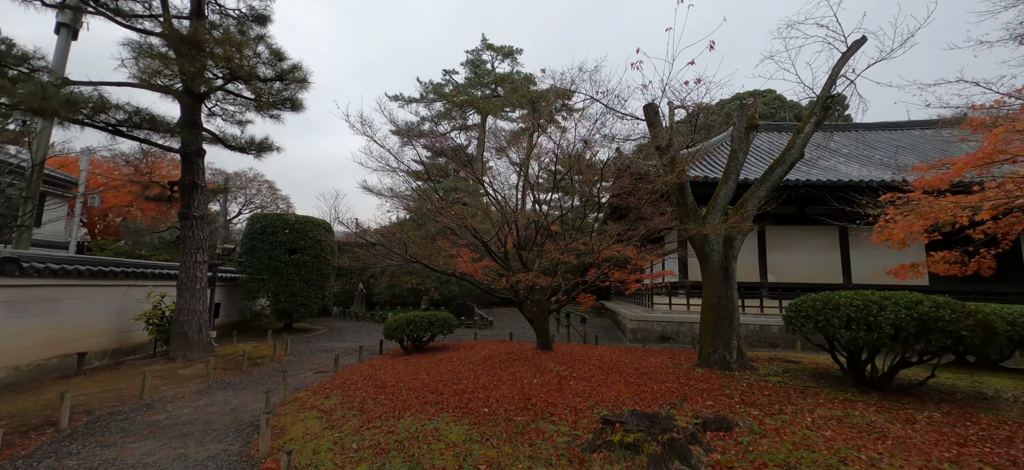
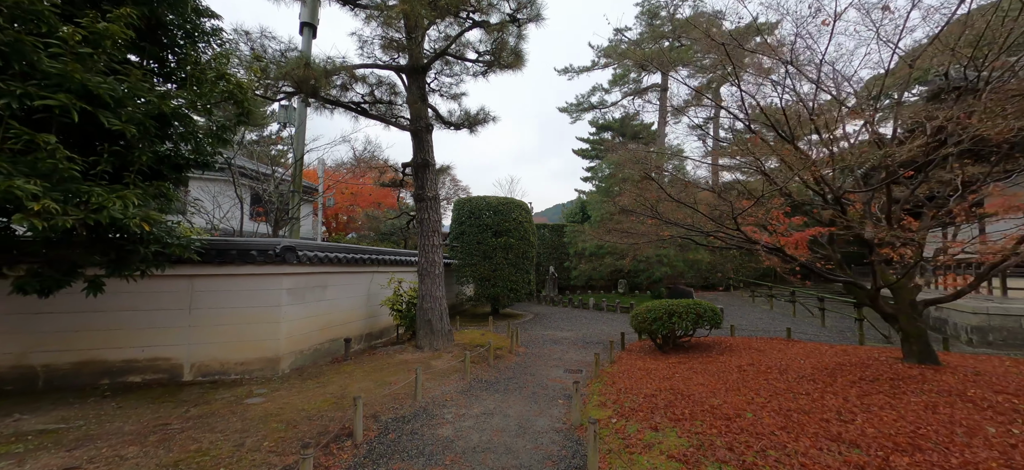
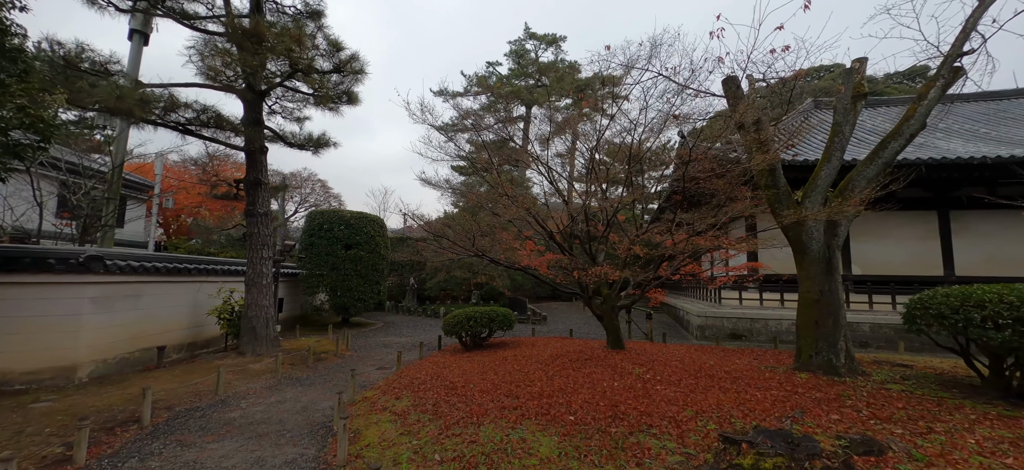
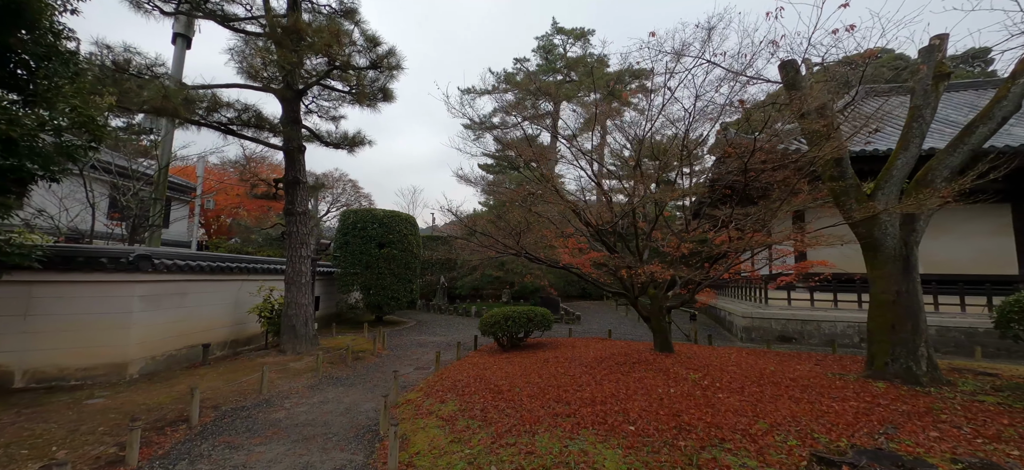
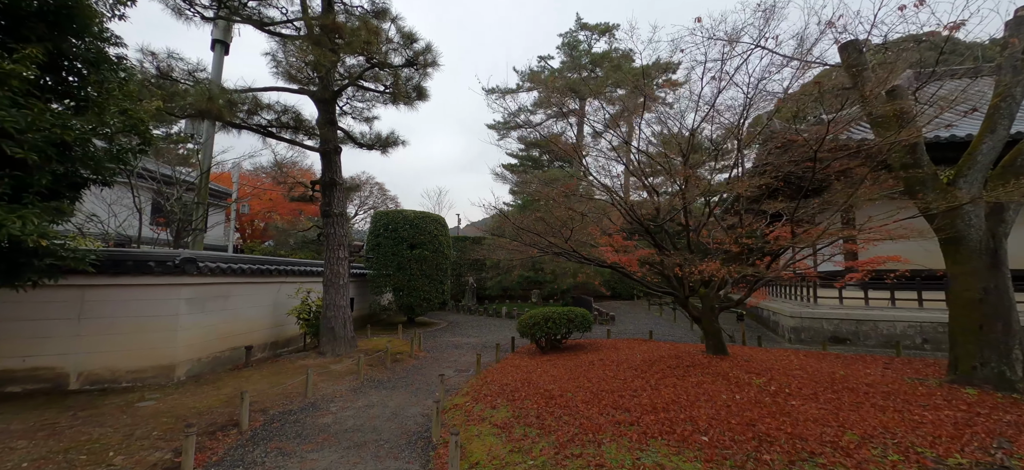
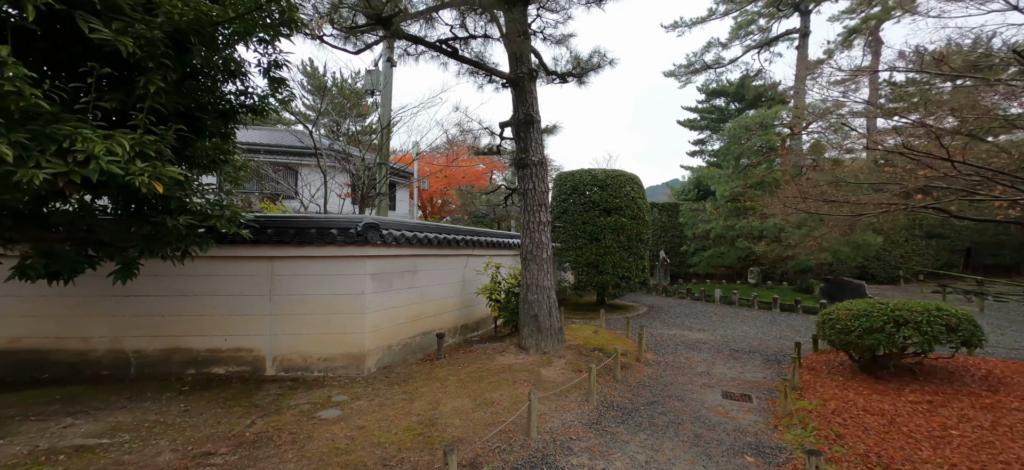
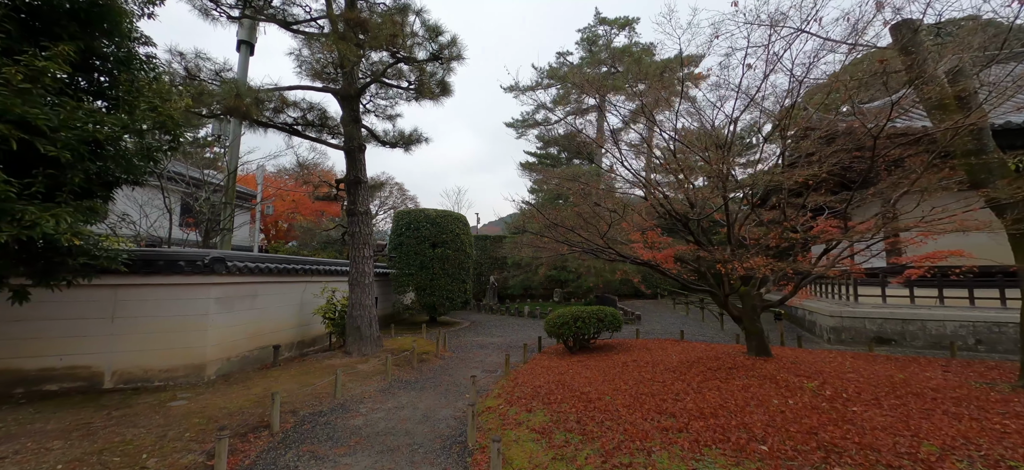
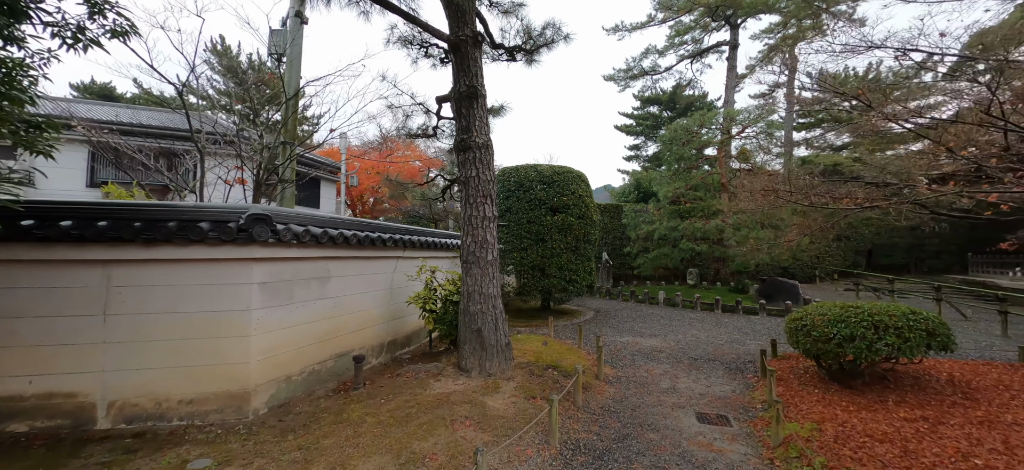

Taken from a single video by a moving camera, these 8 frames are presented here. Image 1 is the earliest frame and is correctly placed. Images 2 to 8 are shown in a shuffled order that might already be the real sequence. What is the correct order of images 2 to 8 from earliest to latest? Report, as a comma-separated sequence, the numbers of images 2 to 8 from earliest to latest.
3, 4, 5, 7, 2, 6, 8
